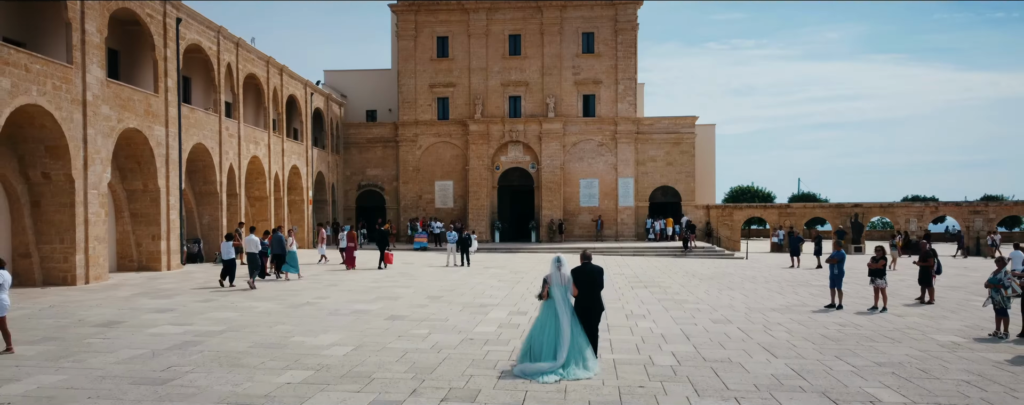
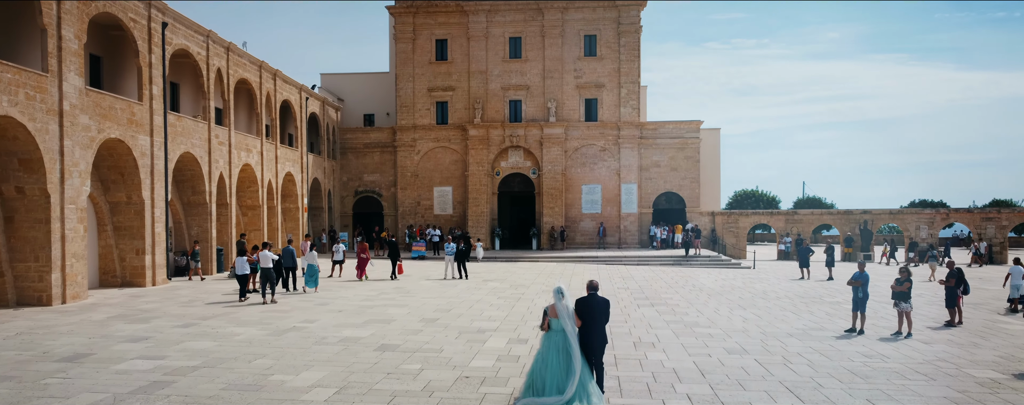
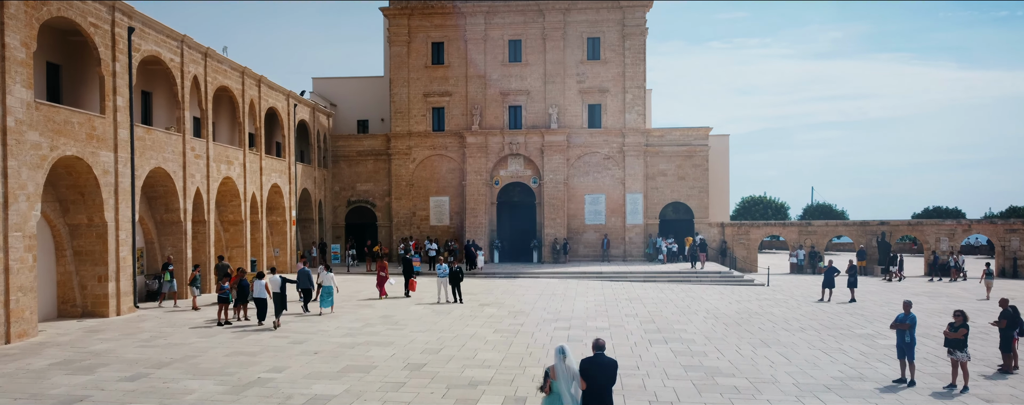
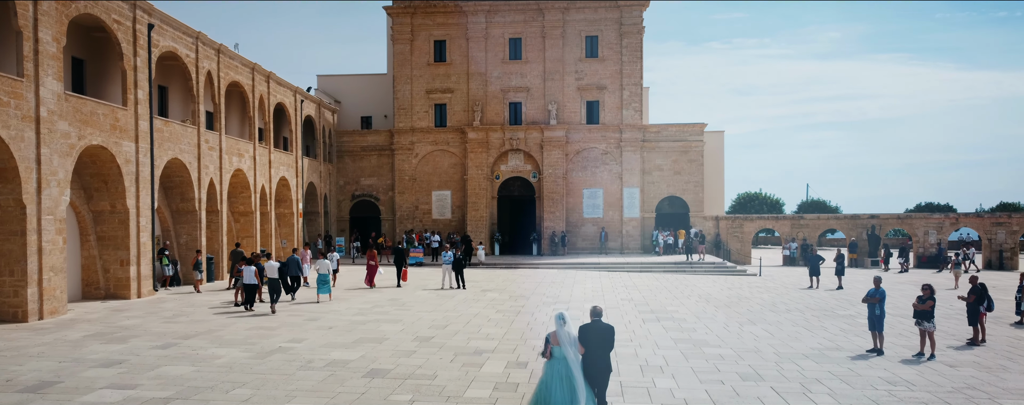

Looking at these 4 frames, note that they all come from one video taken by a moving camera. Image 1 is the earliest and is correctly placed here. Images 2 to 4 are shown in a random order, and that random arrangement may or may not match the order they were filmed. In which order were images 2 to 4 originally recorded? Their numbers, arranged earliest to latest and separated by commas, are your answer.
2, 4, 3
